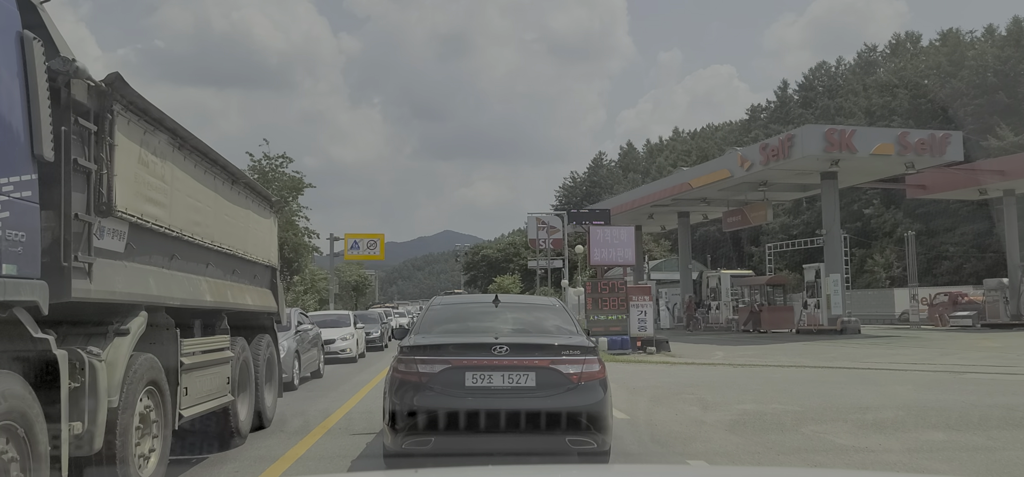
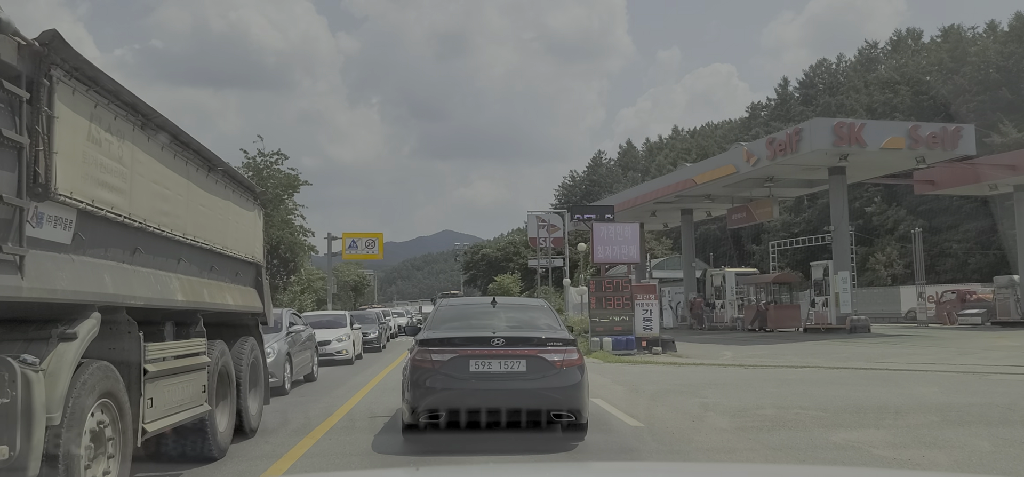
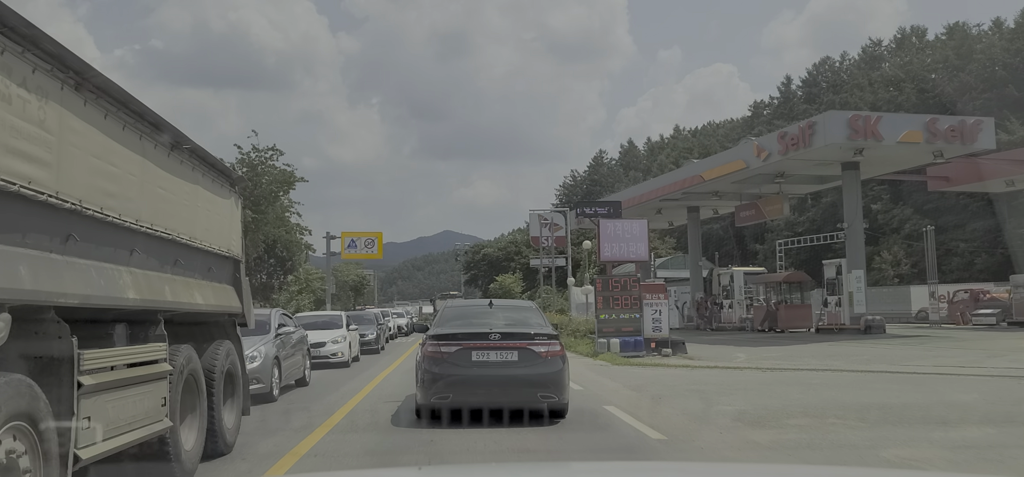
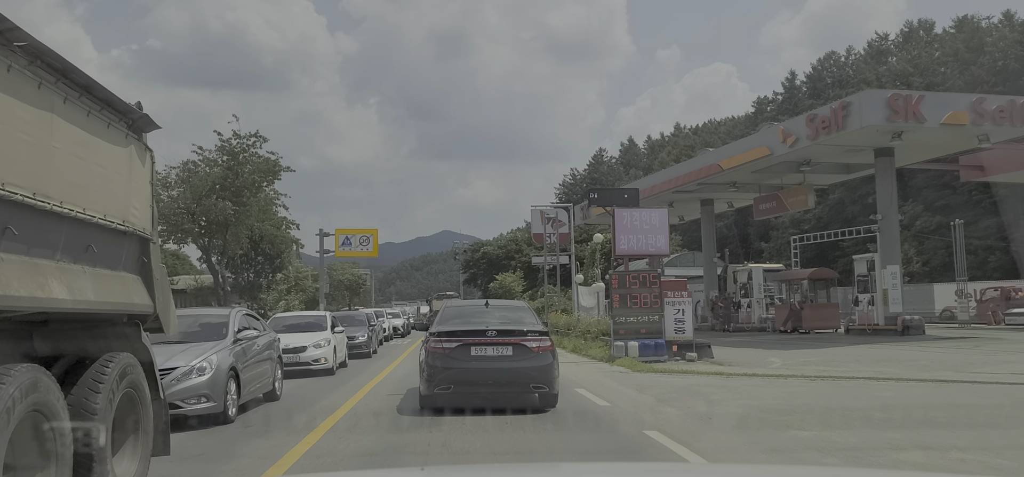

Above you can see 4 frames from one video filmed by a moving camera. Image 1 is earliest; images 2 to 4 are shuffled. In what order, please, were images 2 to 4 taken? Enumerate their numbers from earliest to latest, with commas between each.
2, 3, 4
